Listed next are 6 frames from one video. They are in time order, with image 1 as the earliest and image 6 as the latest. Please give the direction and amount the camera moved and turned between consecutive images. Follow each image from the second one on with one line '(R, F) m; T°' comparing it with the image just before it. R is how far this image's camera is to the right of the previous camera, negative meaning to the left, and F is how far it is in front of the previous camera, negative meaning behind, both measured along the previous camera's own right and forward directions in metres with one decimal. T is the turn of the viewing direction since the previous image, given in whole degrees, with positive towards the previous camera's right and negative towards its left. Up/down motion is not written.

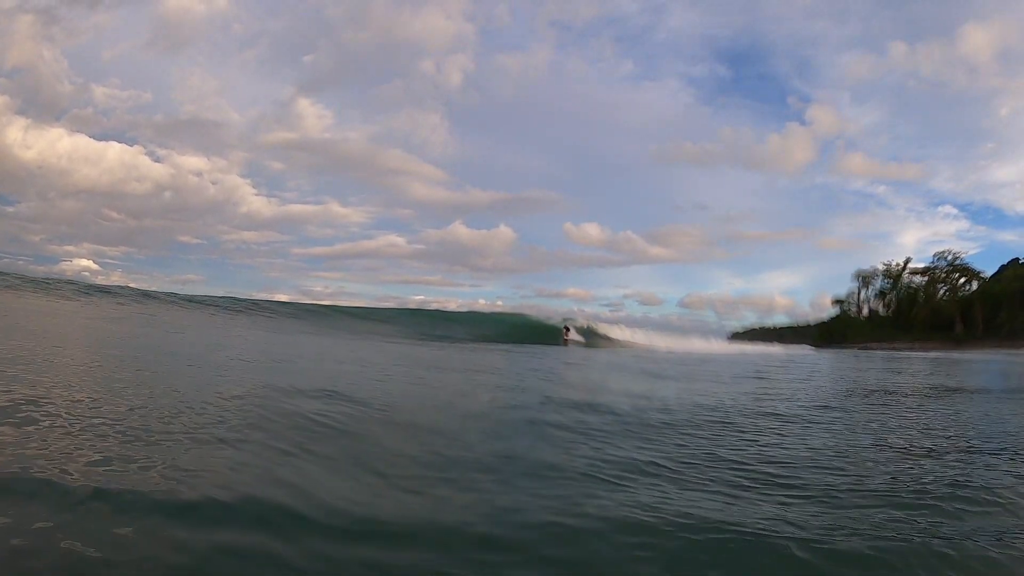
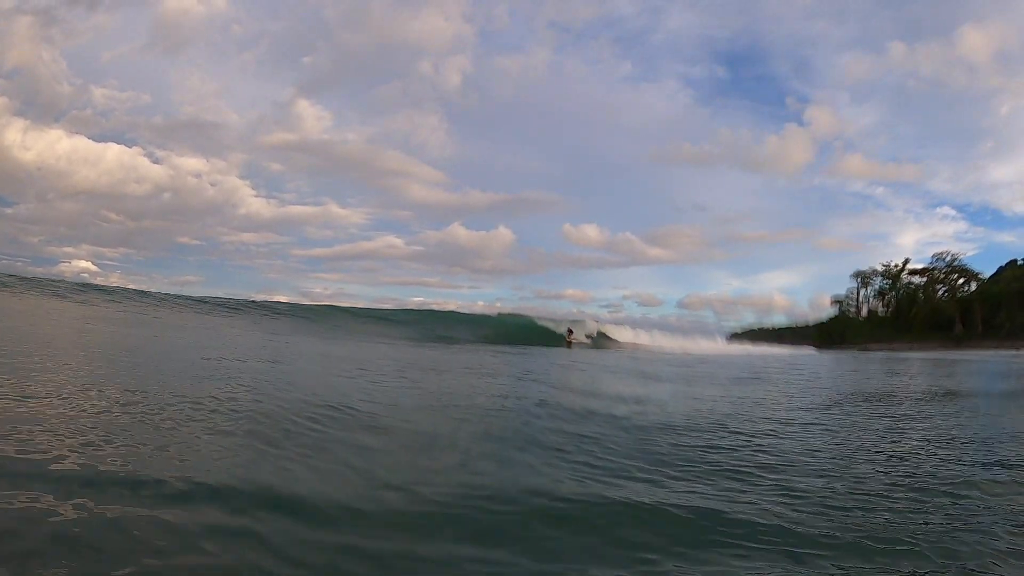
(-0.8, -1.2) m; 0°
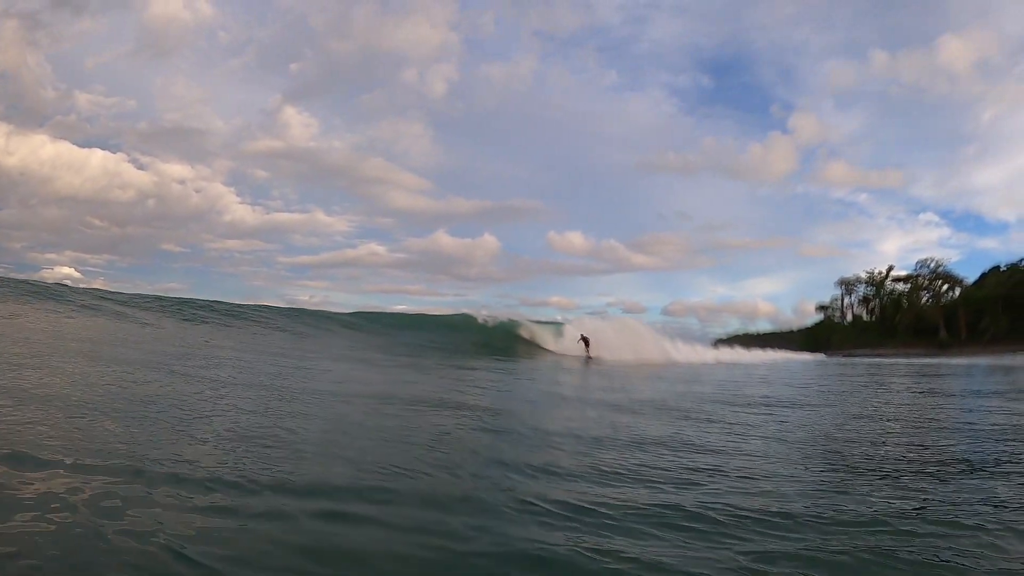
(-0.3, +0.1) m; +1°
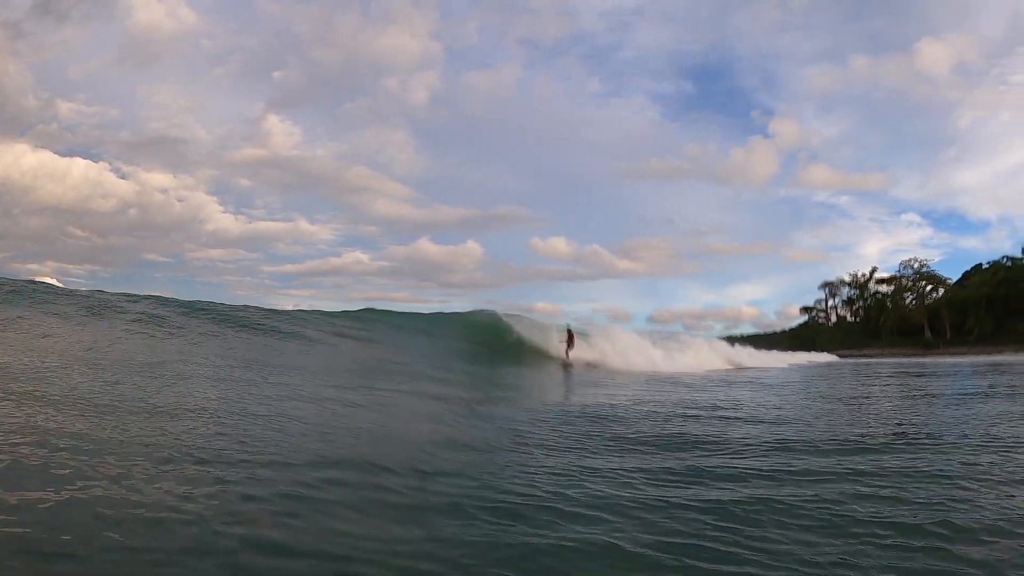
(+0.3, +0.9) m; +1°
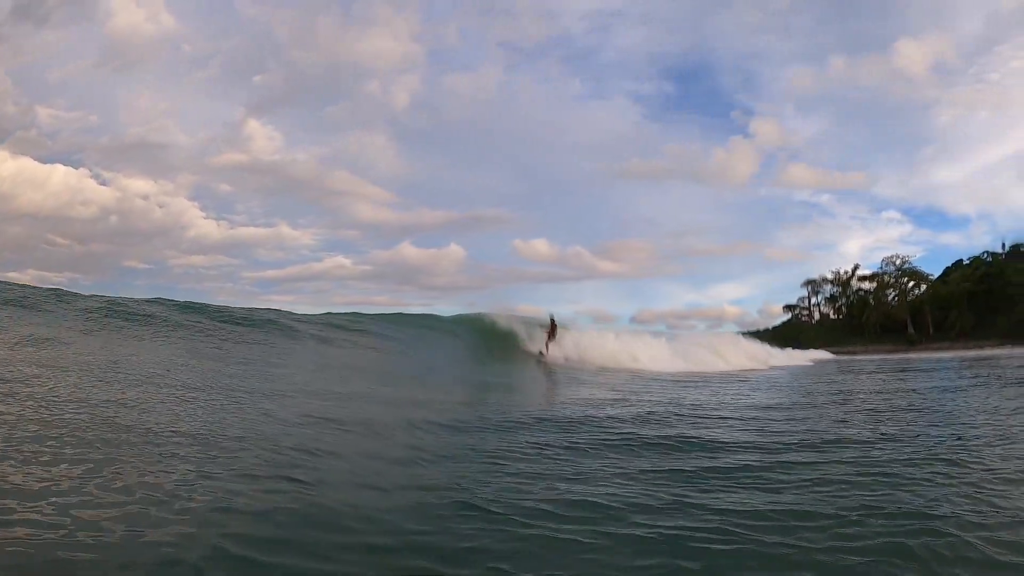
(-1.0, -1.0) m; +1°
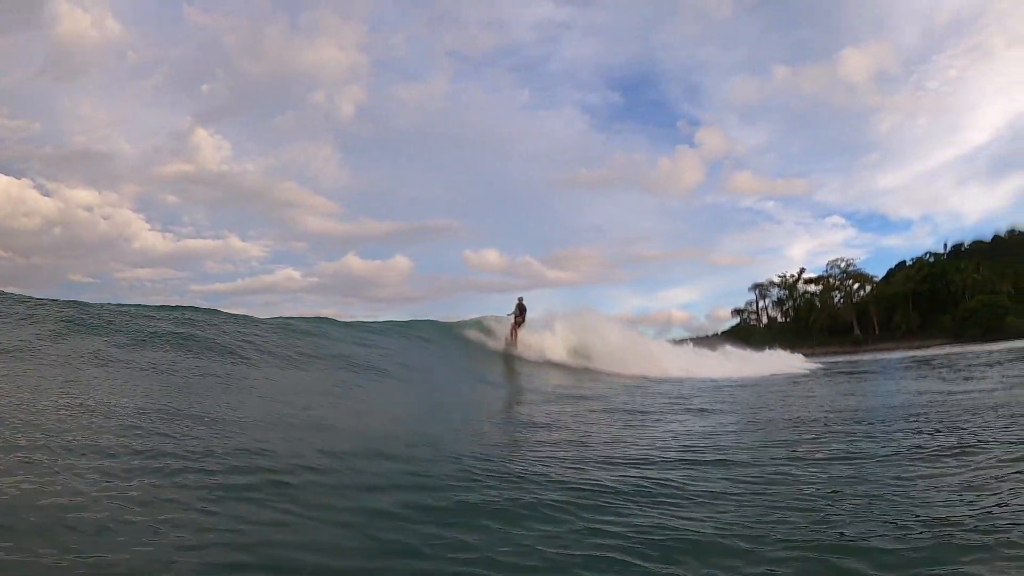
(-0.5, -0.2) m; +4°
